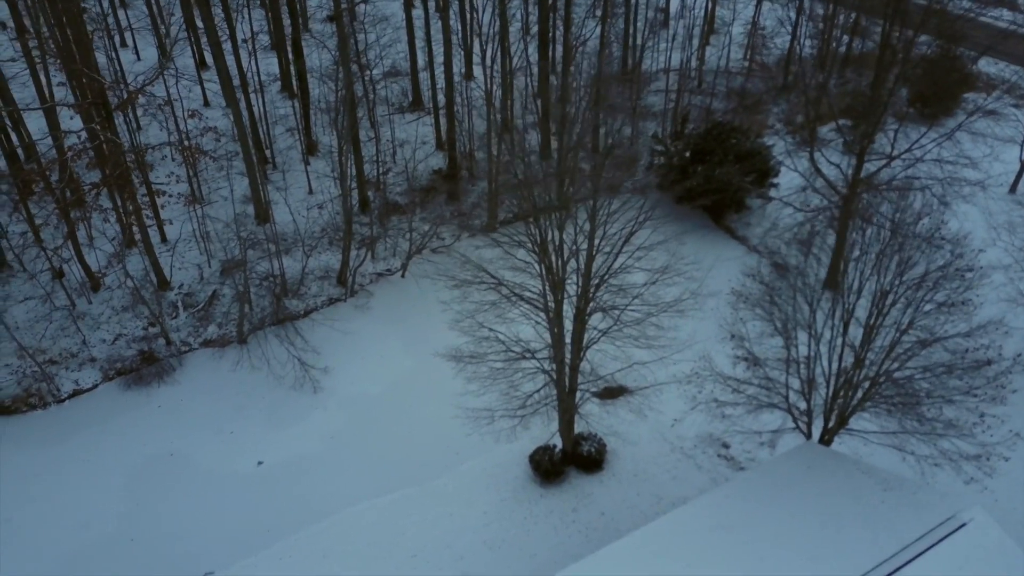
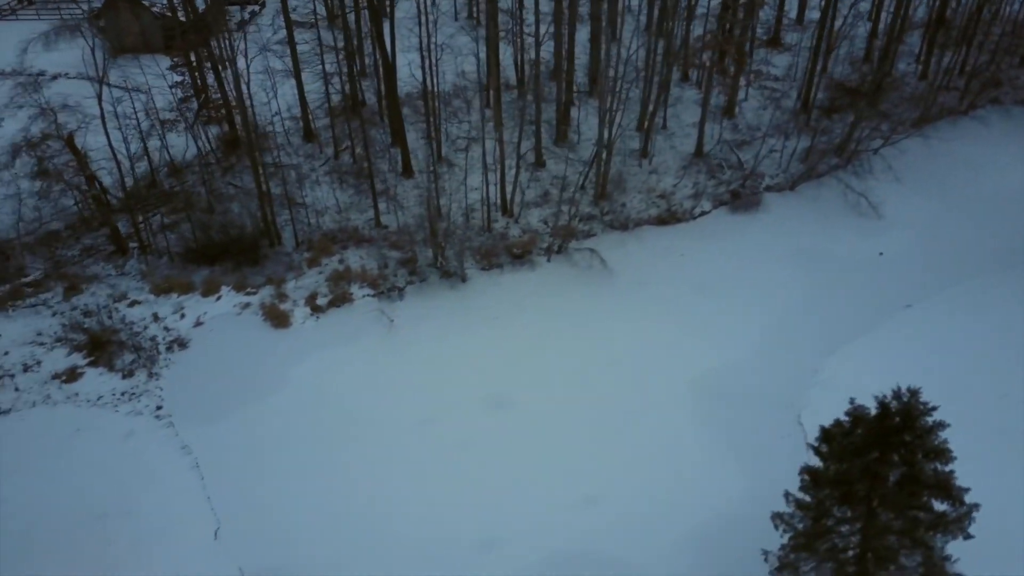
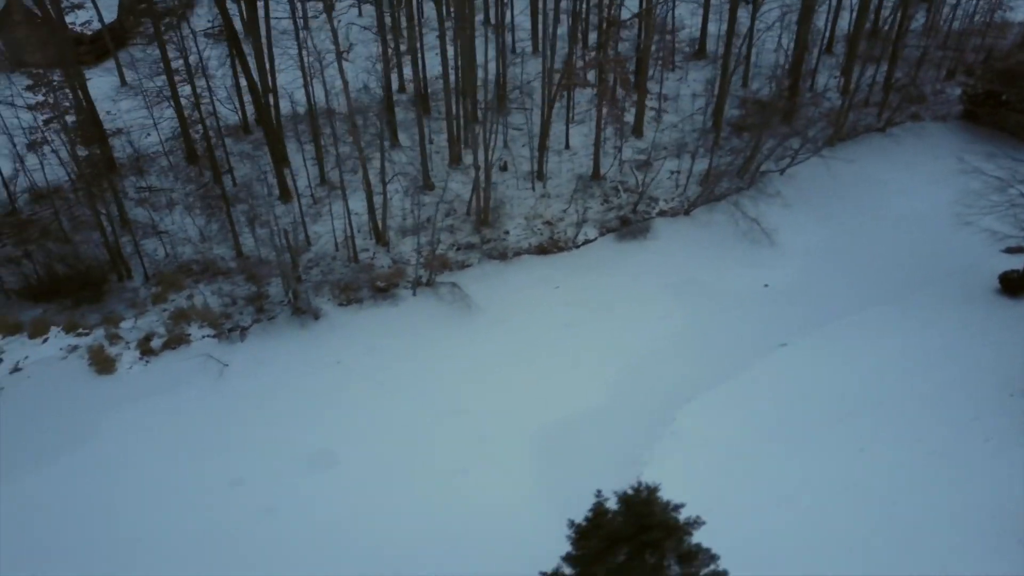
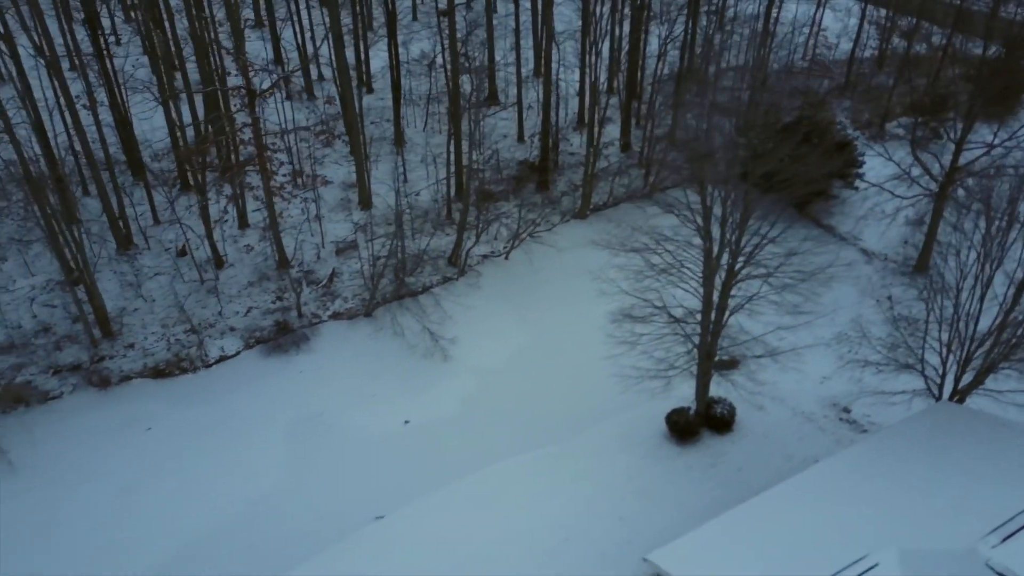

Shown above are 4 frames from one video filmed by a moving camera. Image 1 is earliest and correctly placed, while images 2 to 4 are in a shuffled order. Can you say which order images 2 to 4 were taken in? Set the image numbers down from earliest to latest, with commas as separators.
4, 3, 2
